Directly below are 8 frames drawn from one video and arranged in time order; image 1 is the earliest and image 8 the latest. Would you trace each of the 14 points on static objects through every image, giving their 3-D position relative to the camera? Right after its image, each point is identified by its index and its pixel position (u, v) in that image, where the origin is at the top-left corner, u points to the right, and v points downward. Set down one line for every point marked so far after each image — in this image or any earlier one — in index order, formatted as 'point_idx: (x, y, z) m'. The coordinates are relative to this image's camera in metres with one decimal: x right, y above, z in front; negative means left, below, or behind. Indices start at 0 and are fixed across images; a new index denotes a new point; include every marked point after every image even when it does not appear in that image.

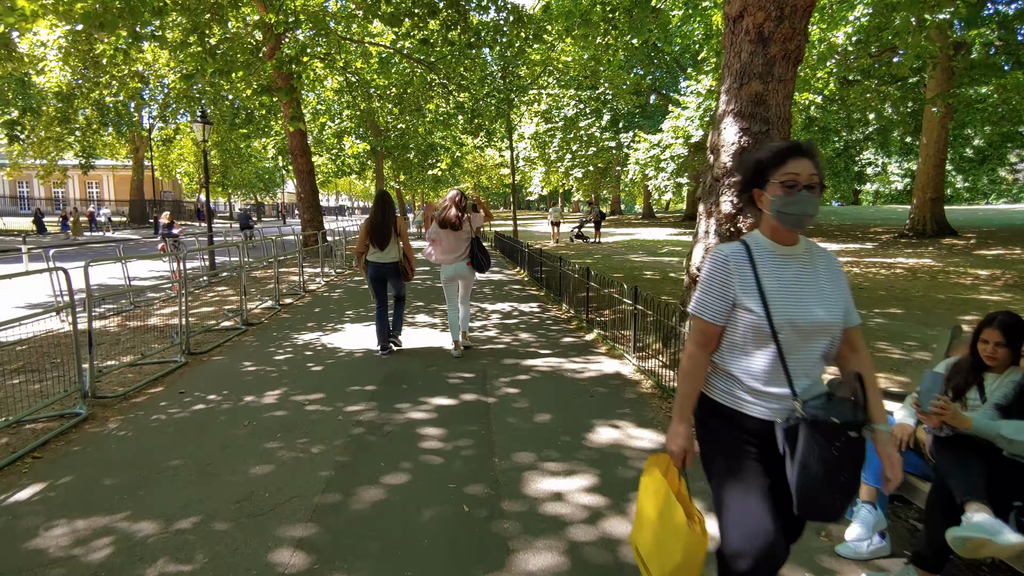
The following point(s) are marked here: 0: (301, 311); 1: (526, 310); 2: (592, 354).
0: (-3.1, -0.3, +8.7) m
1: (+0.2, -0.3, +8.6) m
2: (+0.8, -0.7, +5.9) m
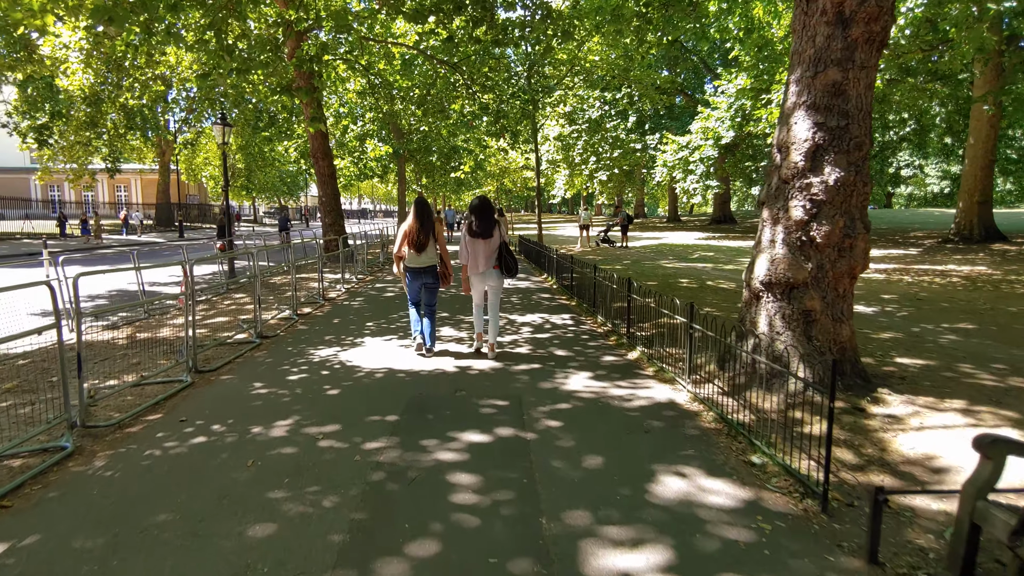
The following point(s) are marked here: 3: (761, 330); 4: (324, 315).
0: (-2.7, -0.5, +8.2) m
1: (+0.6, -0.5, +8.0) m
2: (+1.1, -0.8, +5.3) m
3: (+2.1, -0.3, +4.9) m
4: (-2.8, -0.4, +8.7) m
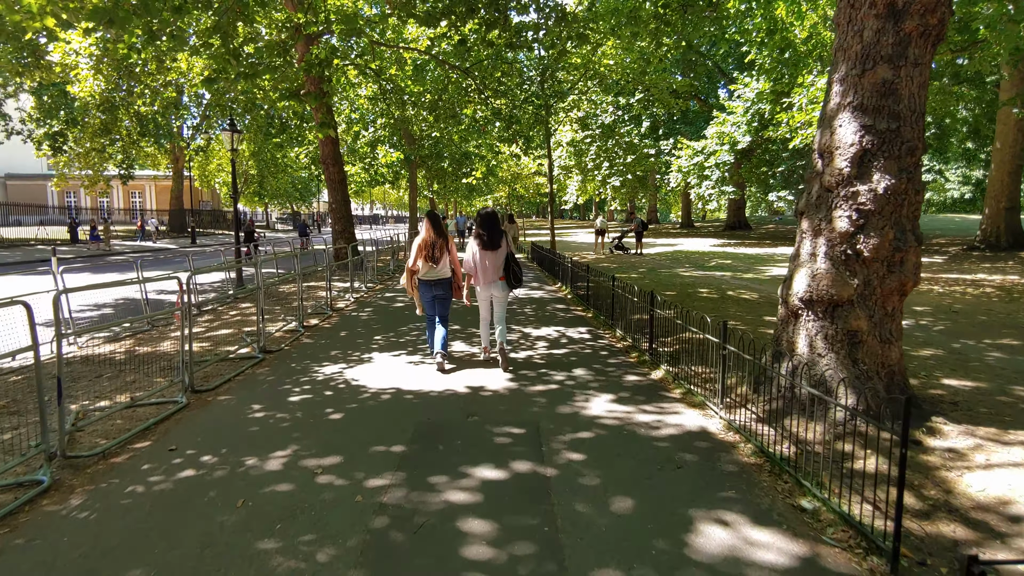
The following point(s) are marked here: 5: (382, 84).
0: (-2.5, -0.6, +7.9) m
1: (+0.8, -0.6, +7.6) m
2: (+1.3, -0.9, +4.9) m
3: (+2.2, -0.5, +4.5) m
4: (-2.6, -0.6, +8.4) m
5: (-4.4, +6.9, +19.7) m
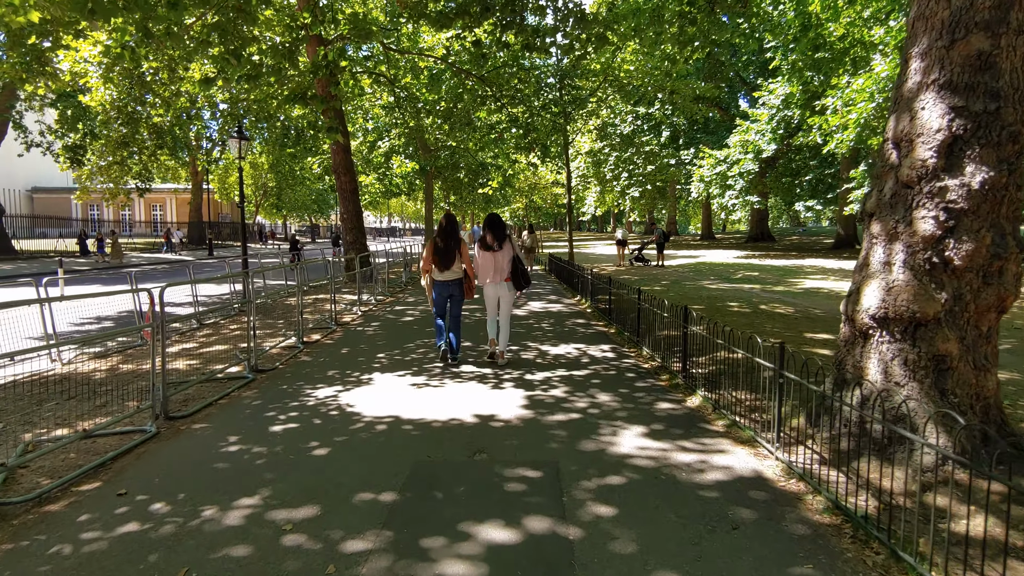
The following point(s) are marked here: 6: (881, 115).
0: (-2.3, -0.8, +7.3) m
1: (+1.0, -0.8, +6.9) m
2: (+1.4, -1.0, +4.2) m
3: (+2.3, -0.6, +3.7) m
4: (-2.4, -0.7, +7.8) m
5: (-3.8, +6.5, +19.3) m
6: (+7.7, +3.6, +12.1) m
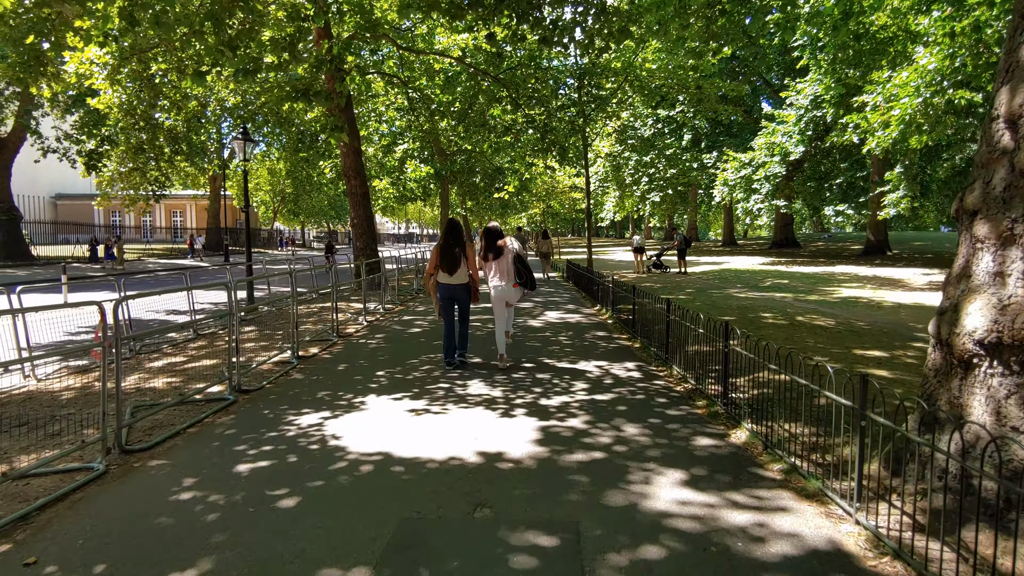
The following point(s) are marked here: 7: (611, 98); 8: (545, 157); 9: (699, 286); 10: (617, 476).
0: (-2.2, -0.9, +6.6) m
1: (+1.1, -0.9, +6.1) m
2: (+1.4, -1.1, +3.4) m
3: (+2.3, -0.7, +3.0) m
4: (-2.2, -0.9, +7.2) m
5: (-3.3, +6.2, +18.8) m
6: (+8.0, +3.4, +11.2) m
7: (+3.3, +6.4, +19.5) m
8: (+1.1, +4.3, +19.2) m
9: (+5.1, +0.1, +16.0) m
10: (+0.6, -1.1, +3.5) m
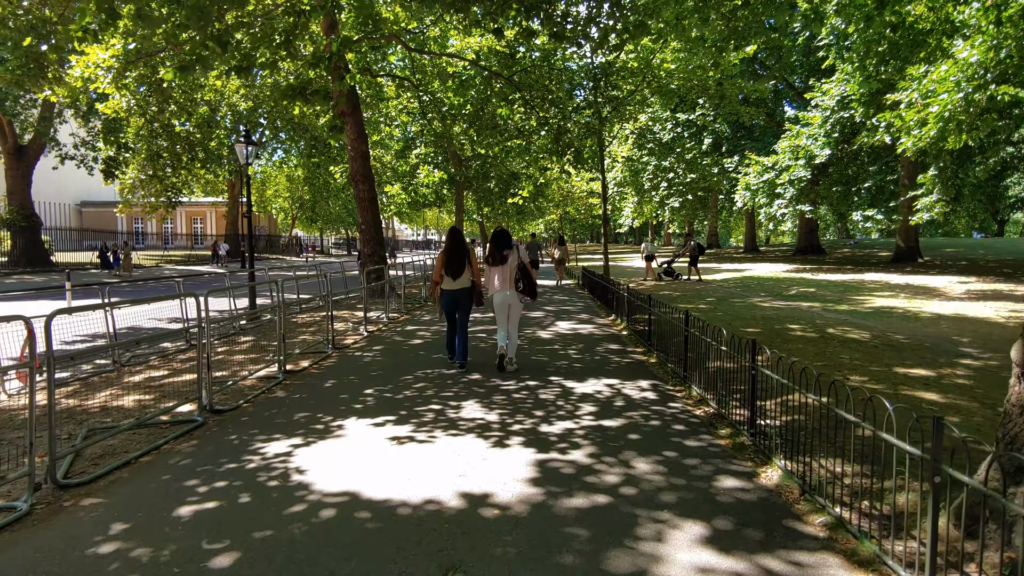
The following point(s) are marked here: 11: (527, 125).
0: (-2.1, -1.0, +6.1) m
1: (+1.2, -1.0, +5.5) m
2: (+1.4, -1.2, +2.8) m
3: (+2.3, -0.7, +2.3) m
4: (-2.2, -1.0, +6.7) m
5: (-2.8, +6.0, +18.4) m
6: (+8.1, +3.2, +10.4) m
7: (+3.7, +6.1, +18.9) m
8: (+1.5, +4.1, +18.7) m
9: (+5.5, -0.2, +15.3) m
10: (+0.6, -1.2, +2.9) m
11: (+0.5, +4.9, +17.7) m
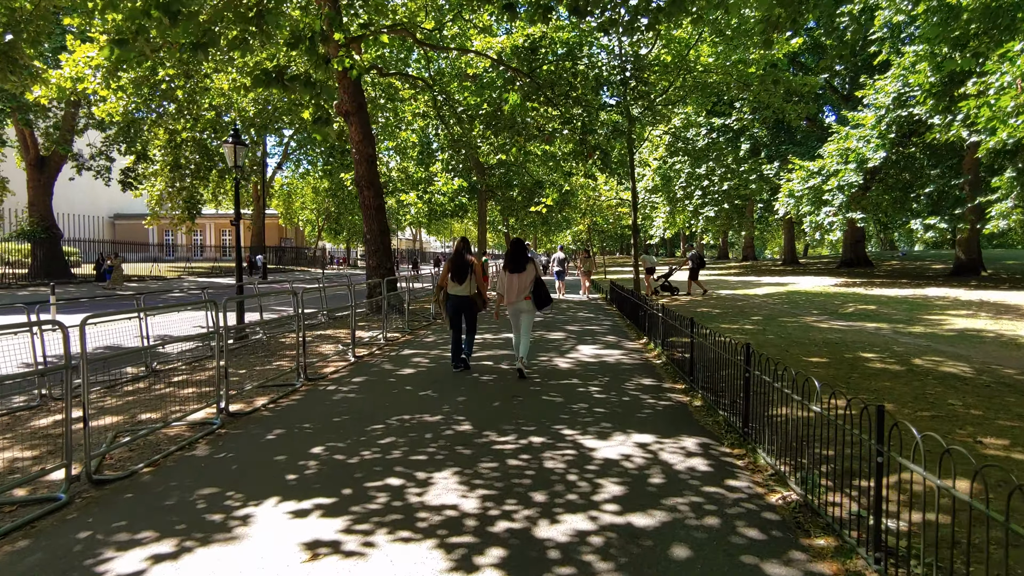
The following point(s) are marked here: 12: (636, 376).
0: (-2.1, -1.2, +4.7) m
1: (+1.1, -1.2, +4.0) m
2: (+1.2, -1.3, +1.2) m
3: (+2.1, -0.8, +0.7) m
4: (-2.2, -1.2, +5.3) m
5: (-2.2, +5.6, +17.2) m
6: (+8.4, +2.9, +8.6) m
7: (+4.4, +5.7, +17.3) m
8: (+2.1, +3.6, +17.2) m
9: (+5.9, -0.5, +13.5) m
10: (+0.4, -1.3, +1.4) m
11: (+1.1, +4.5, +16.3) m
12: (+1.4, -1.0, +6.8) m
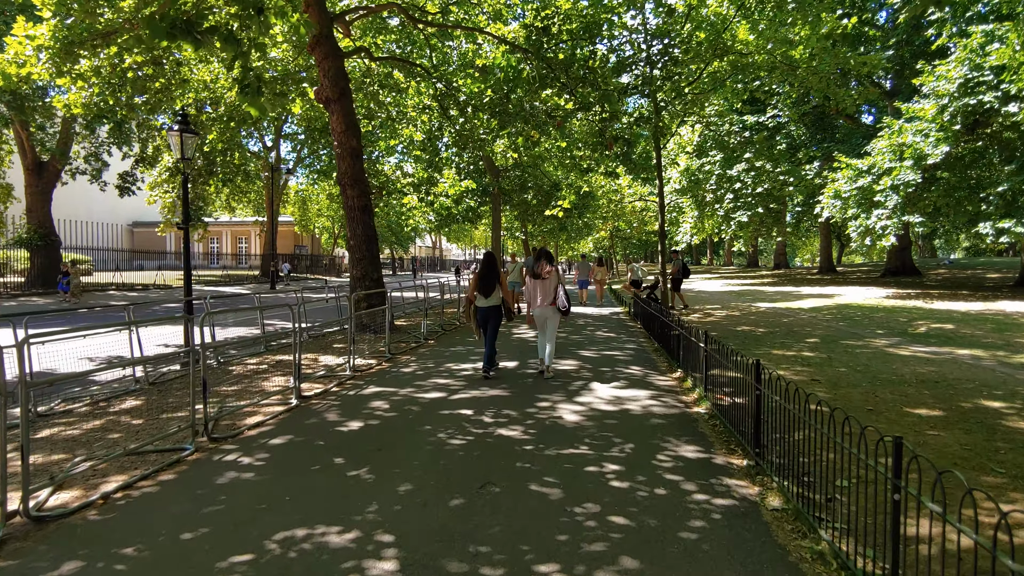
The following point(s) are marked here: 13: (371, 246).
0: (-2.4, -1.4, +2.8) m
1: (+0.9, -1.3, +1.9) m
2: (+0.8, -1.5, -0.8) m
3: (+1.7, -1.0, -1.4) m
4: (-2.4, -1.3, +3.4) m
5: (-1.9, +5.2, +15.3) m
6: (+8.3, +2.7, +6.3) m
7: (+4.7, +5.3, +15.2) m
8: (+2.4, +3.3, +15.1) m
9: (+6.0, -0.8, +11.3) m
10: (0.0, -1.4, -0.7) m
11: (+1.3, +4.2, +14.3) m
12: (+1.3, -1.2, +4.7) m
13: (-2.9, +0.9, +12.1) m
